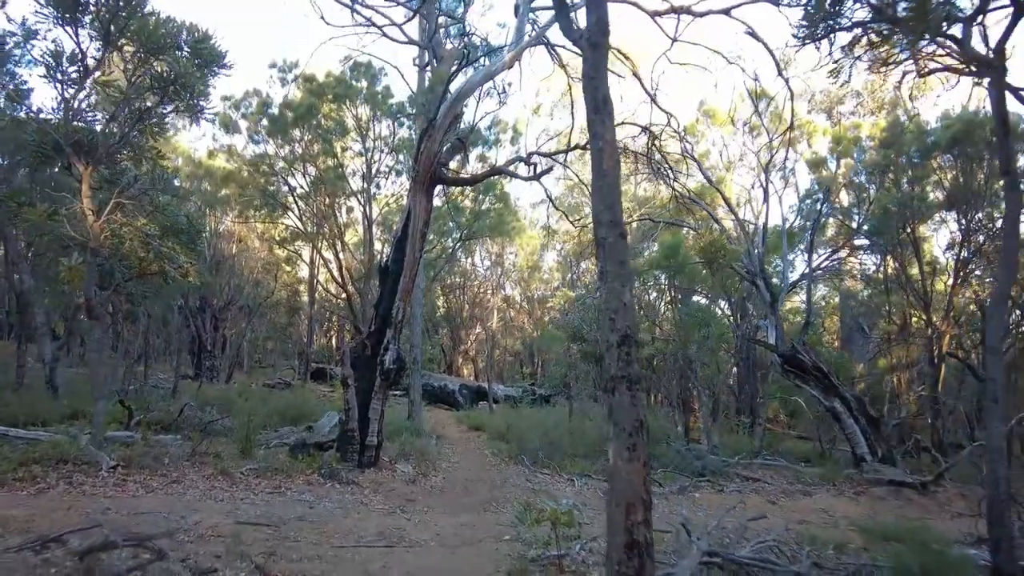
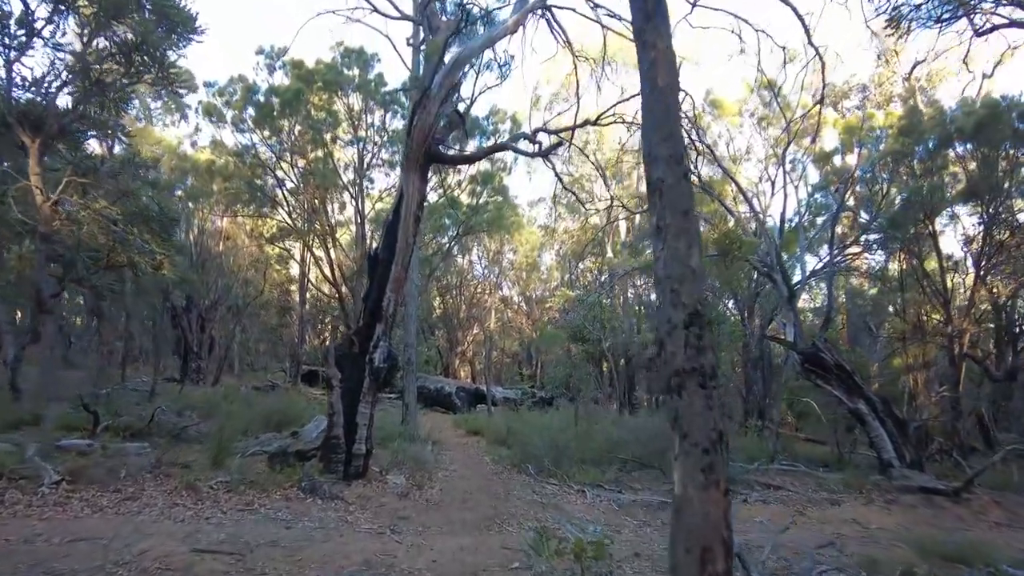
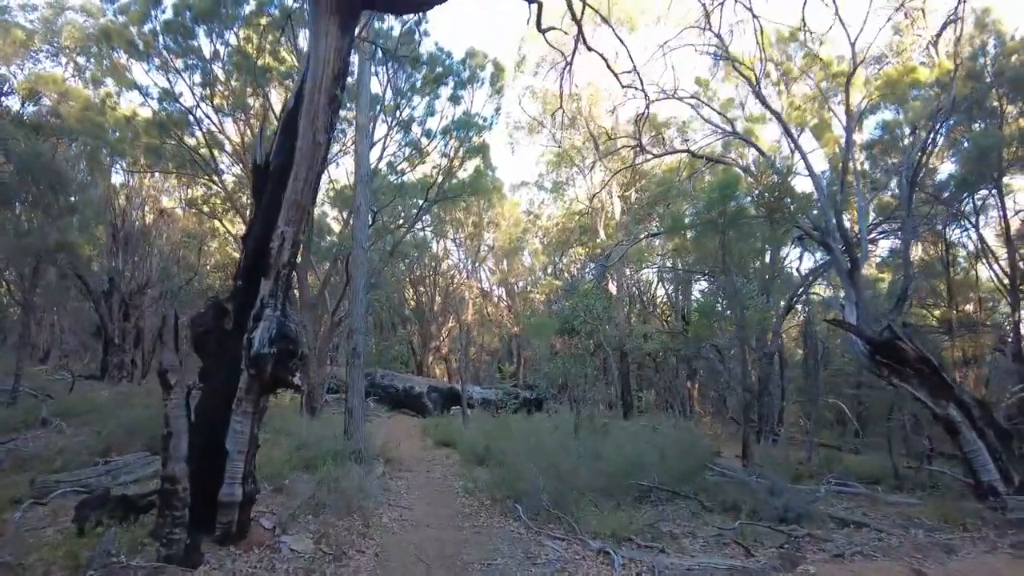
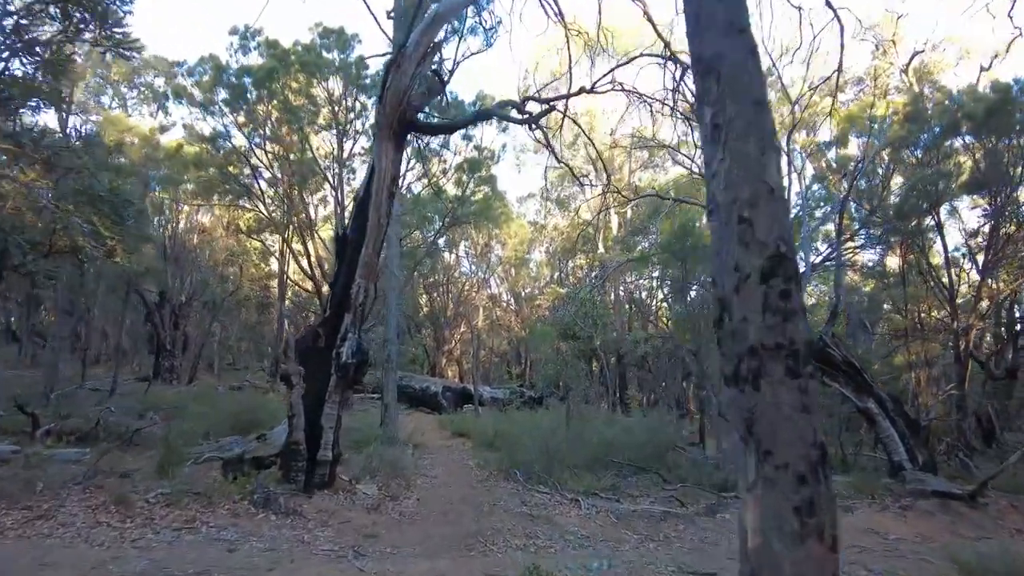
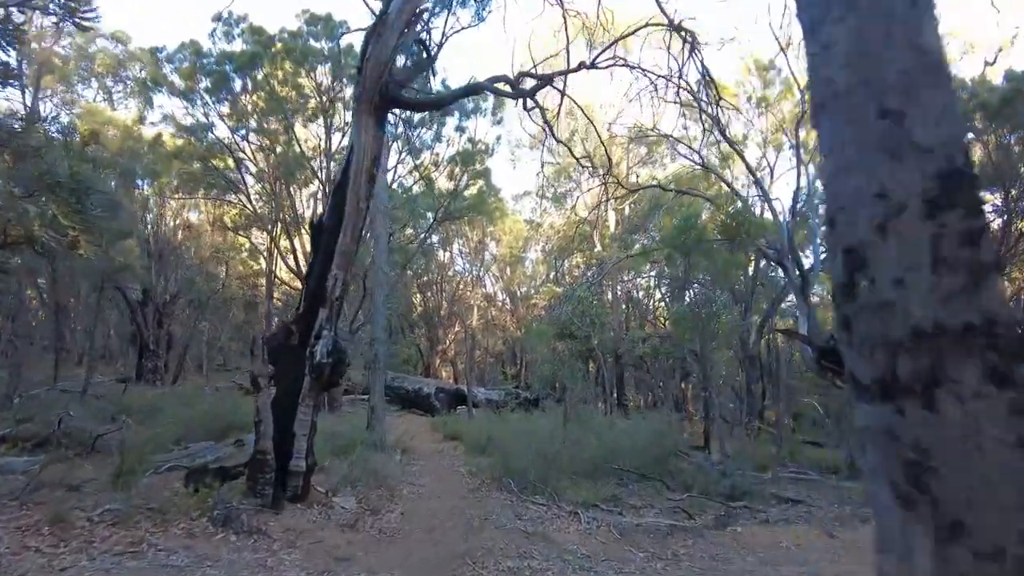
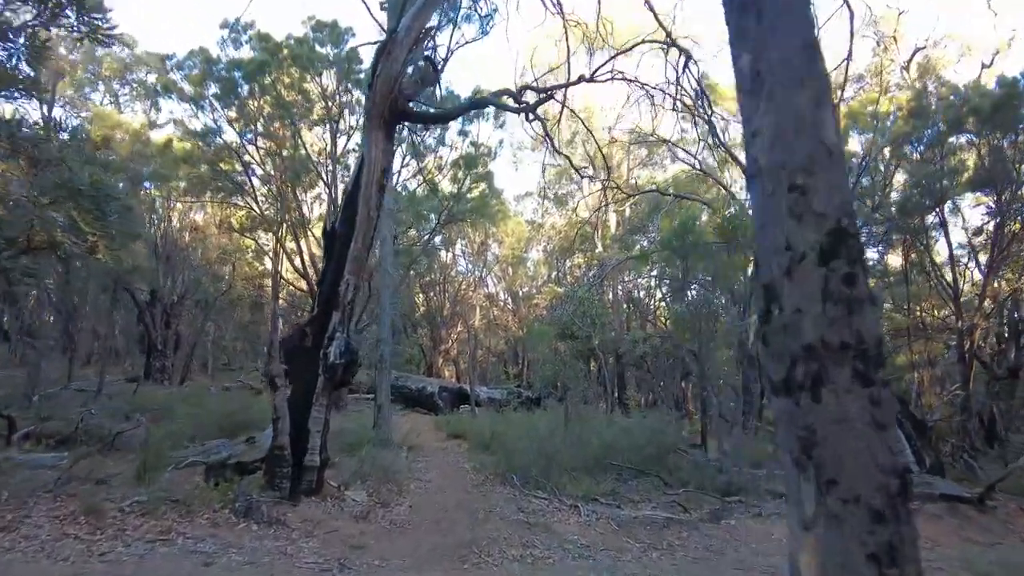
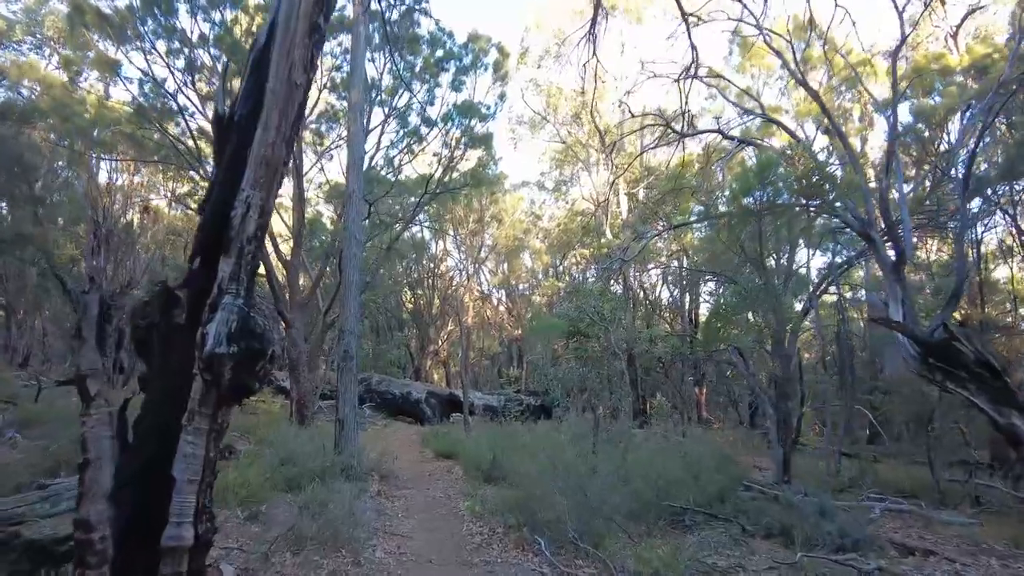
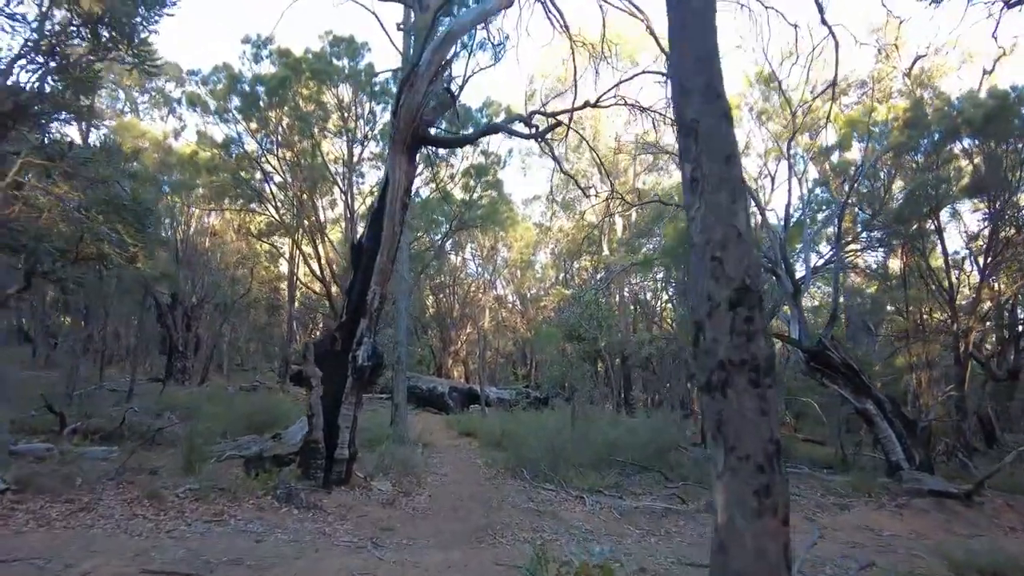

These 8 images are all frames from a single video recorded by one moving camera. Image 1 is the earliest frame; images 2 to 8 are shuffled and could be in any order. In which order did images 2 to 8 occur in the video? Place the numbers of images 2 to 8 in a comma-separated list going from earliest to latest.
2, 8, 4, 6, 5, 3, 7
